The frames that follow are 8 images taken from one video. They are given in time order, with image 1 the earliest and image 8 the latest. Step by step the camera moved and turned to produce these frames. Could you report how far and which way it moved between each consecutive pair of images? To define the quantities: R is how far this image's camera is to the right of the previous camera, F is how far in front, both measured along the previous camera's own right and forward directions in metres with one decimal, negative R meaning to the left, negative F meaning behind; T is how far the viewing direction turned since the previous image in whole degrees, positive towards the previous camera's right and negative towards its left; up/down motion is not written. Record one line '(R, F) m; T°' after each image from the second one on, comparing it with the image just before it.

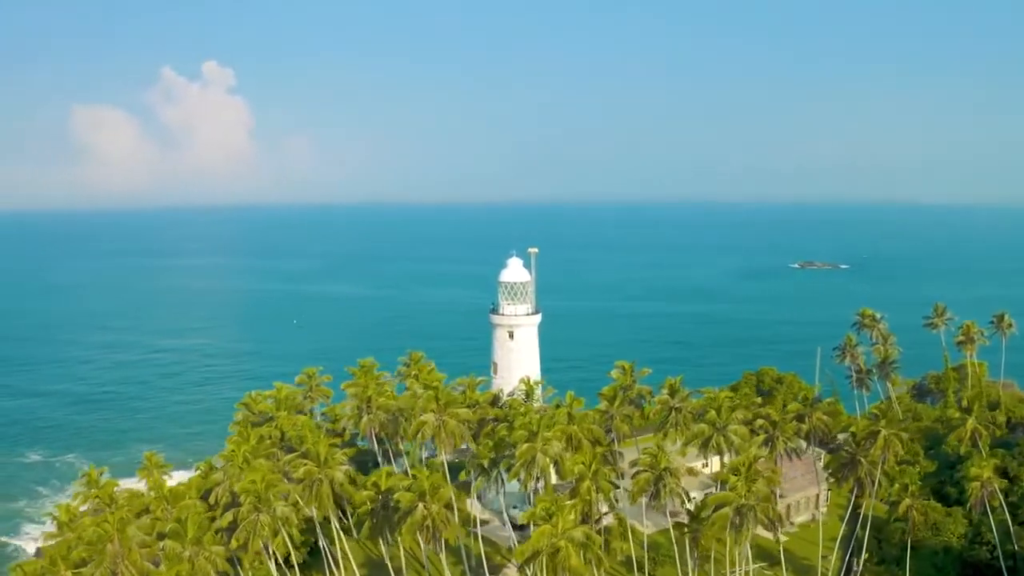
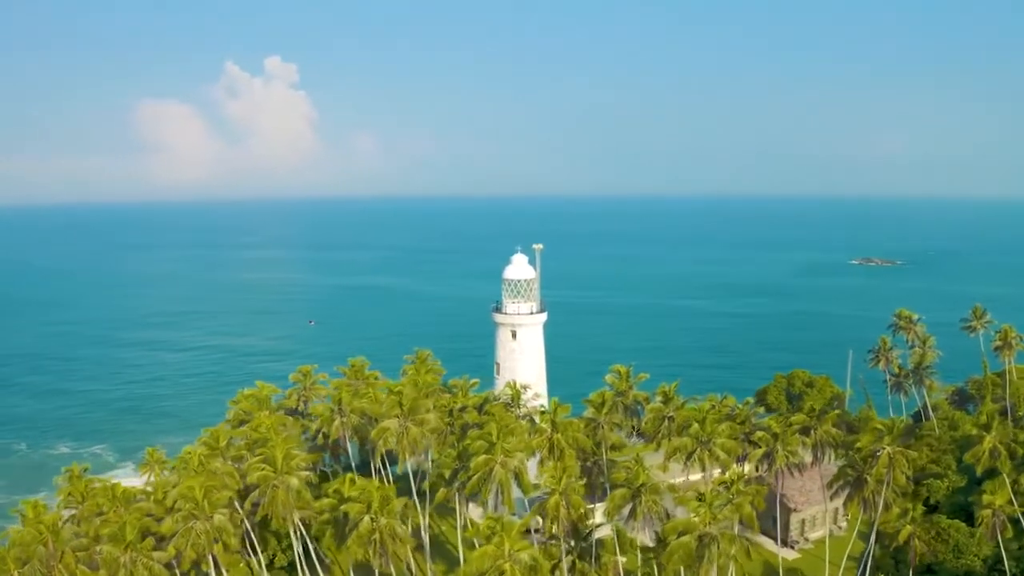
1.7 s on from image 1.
(+3.1, +2.2) m; -4°
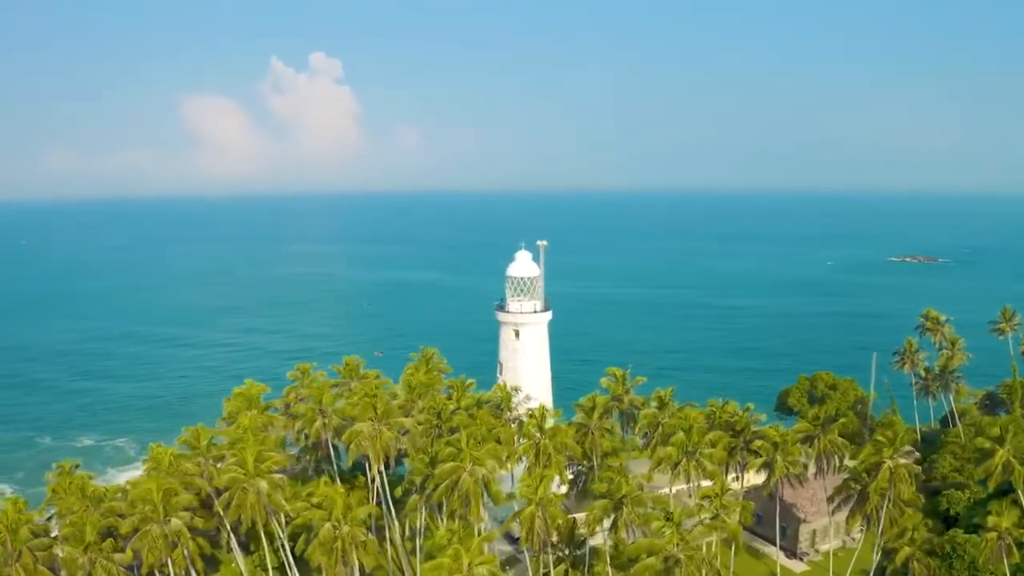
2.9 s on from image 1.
(+2.1, +1.4) m; -3°
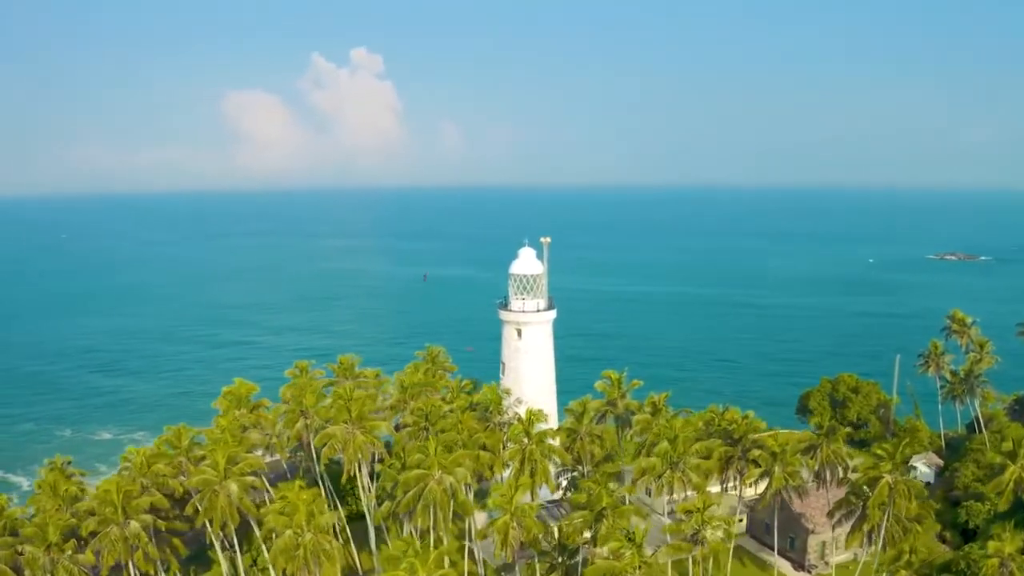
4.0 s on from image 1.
(+1.9, +1.3) m; -2°
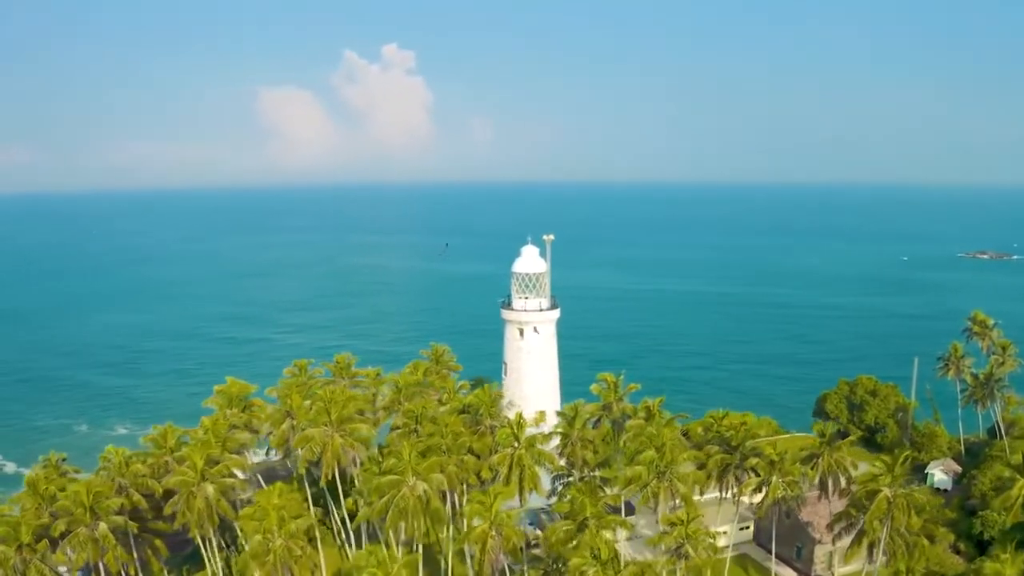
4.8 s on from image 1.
(+1.4, +1.0) m; -2°
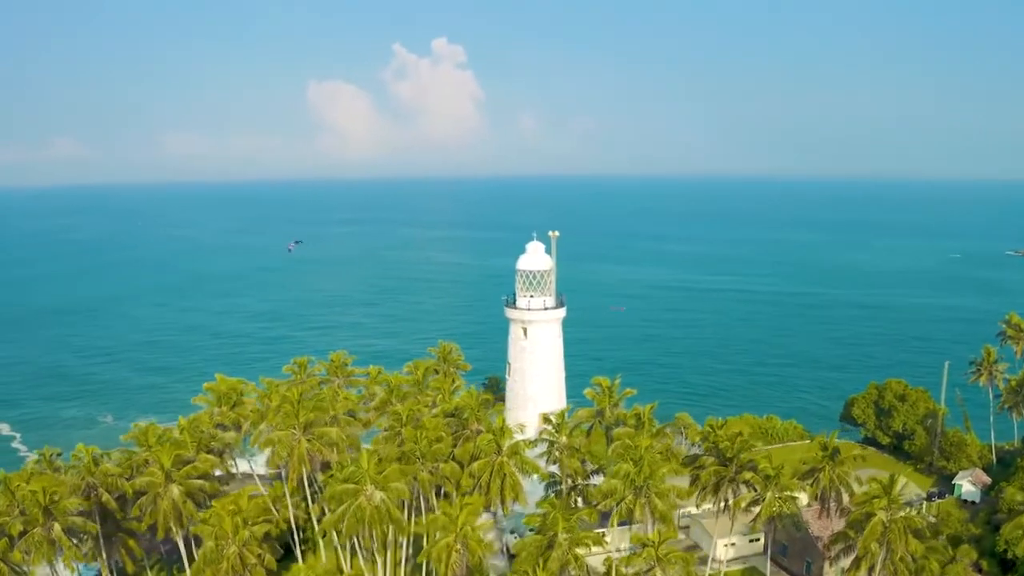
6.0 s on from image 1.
(+2.1, +1.4) m; -3°
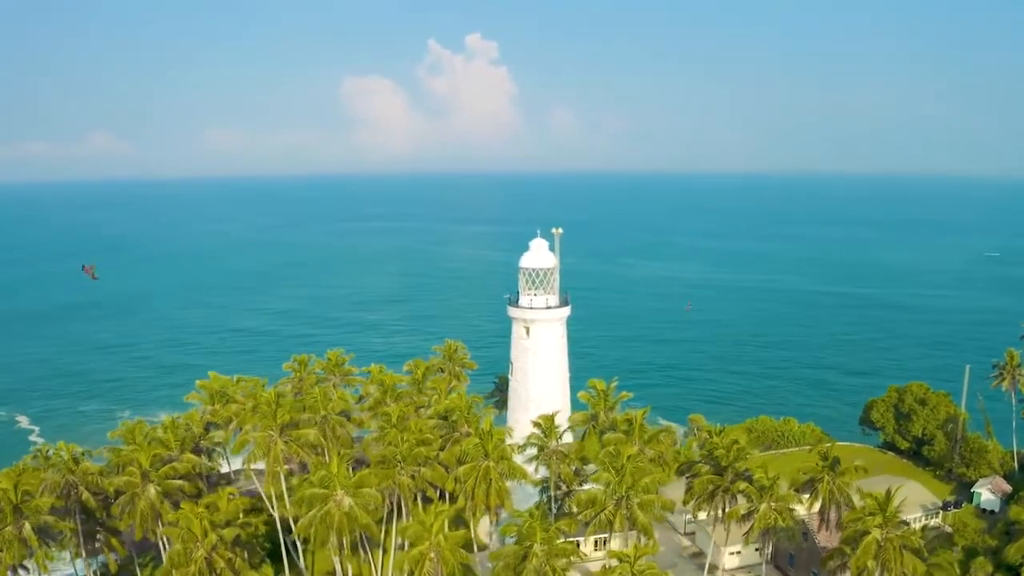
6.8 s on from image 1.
(+1.4, +0.9) m; -2°
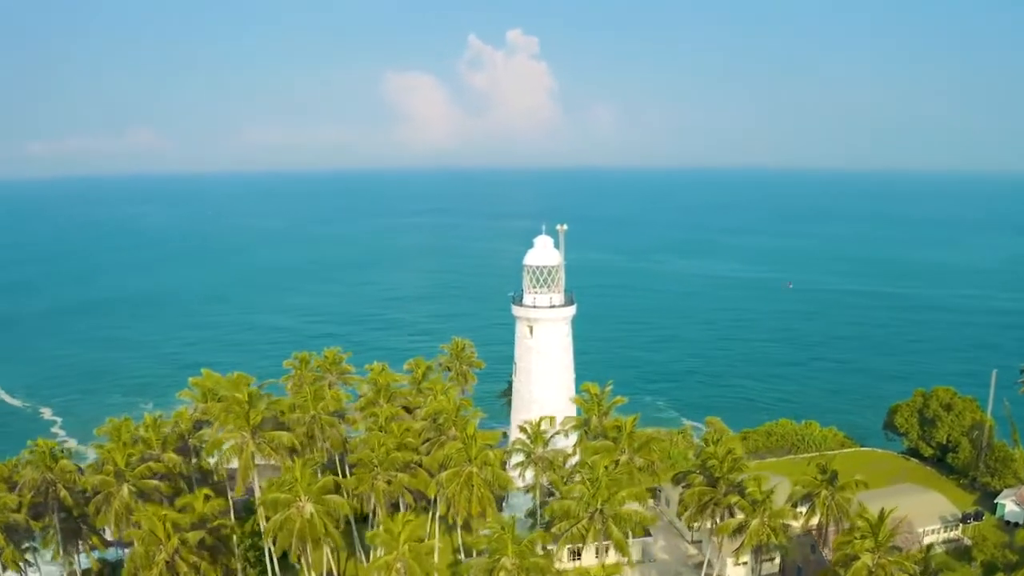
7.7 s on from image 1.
(+1.6, +1.0) m; -2°
